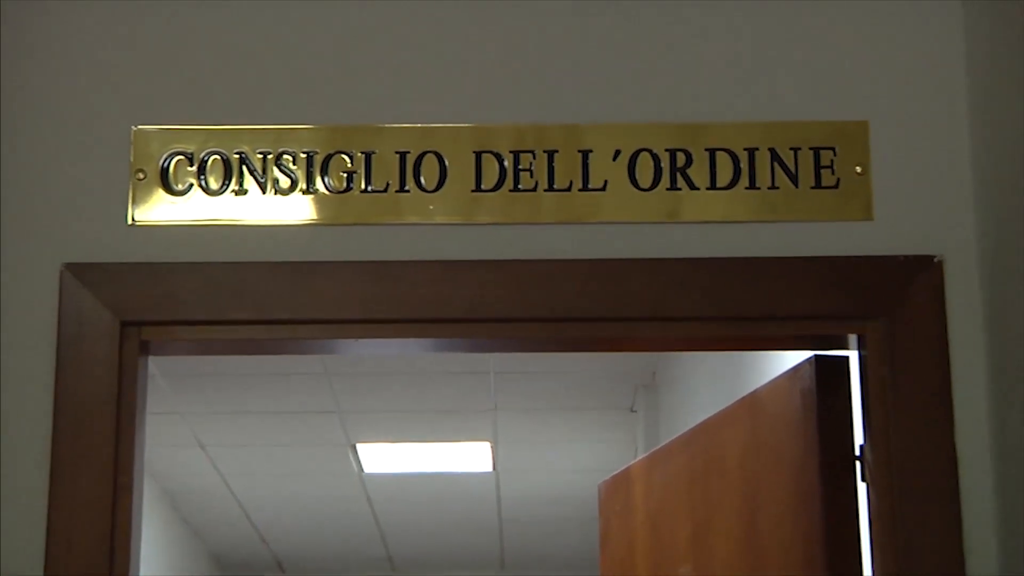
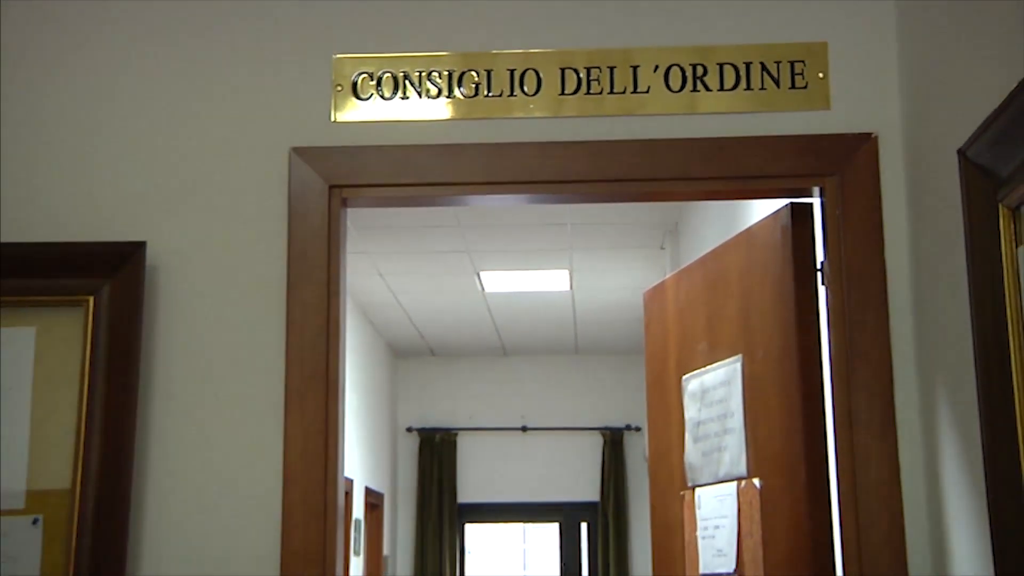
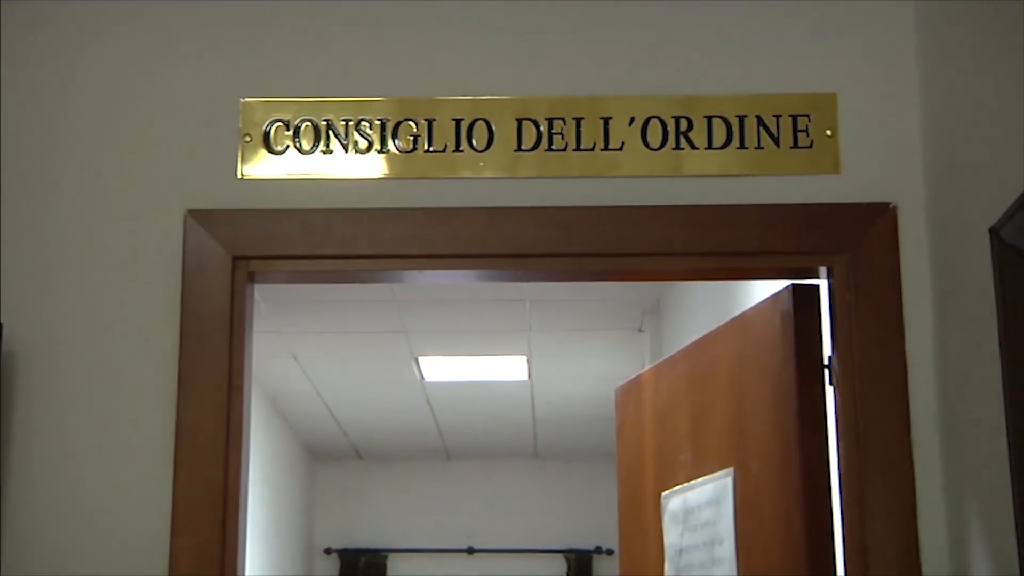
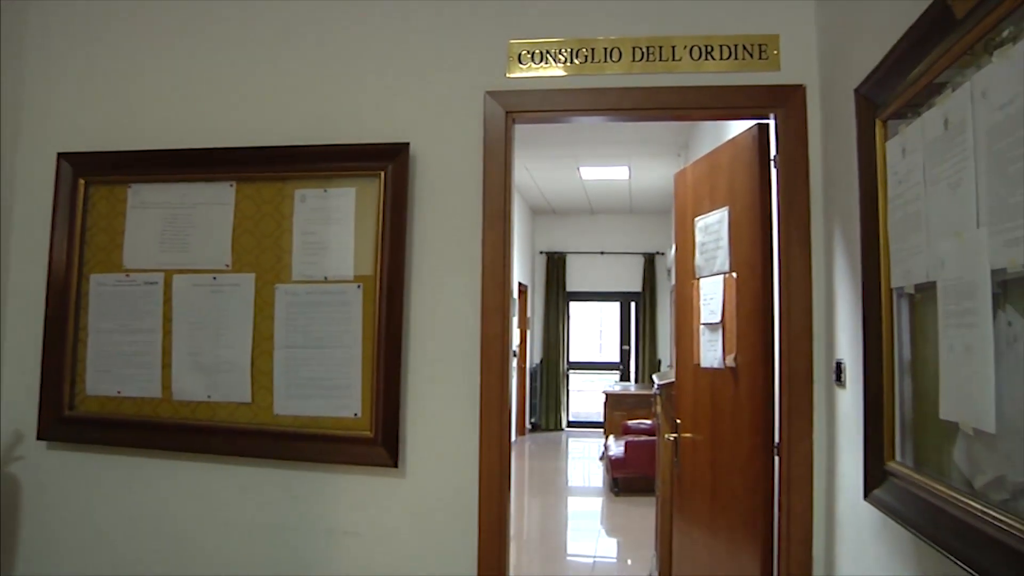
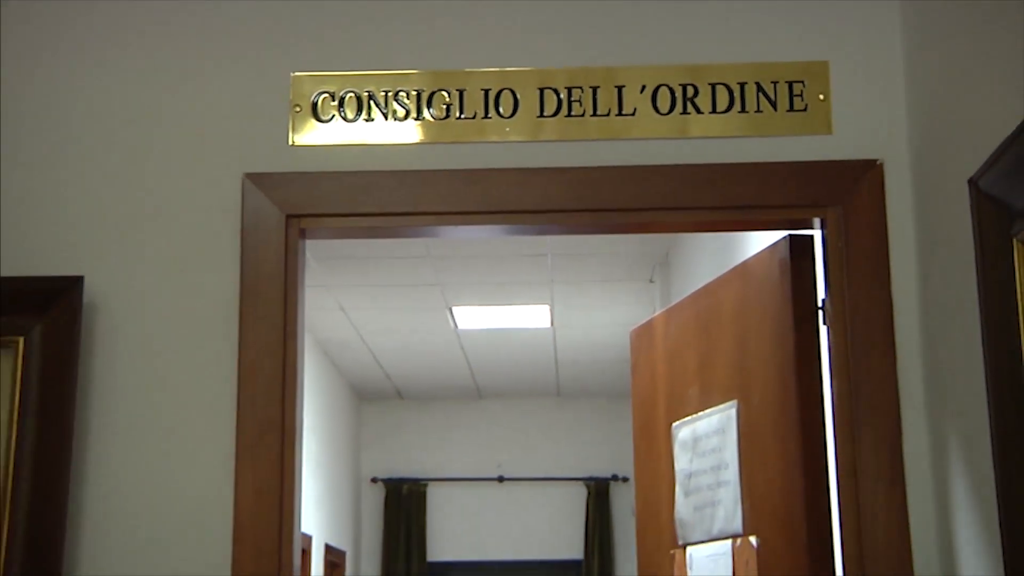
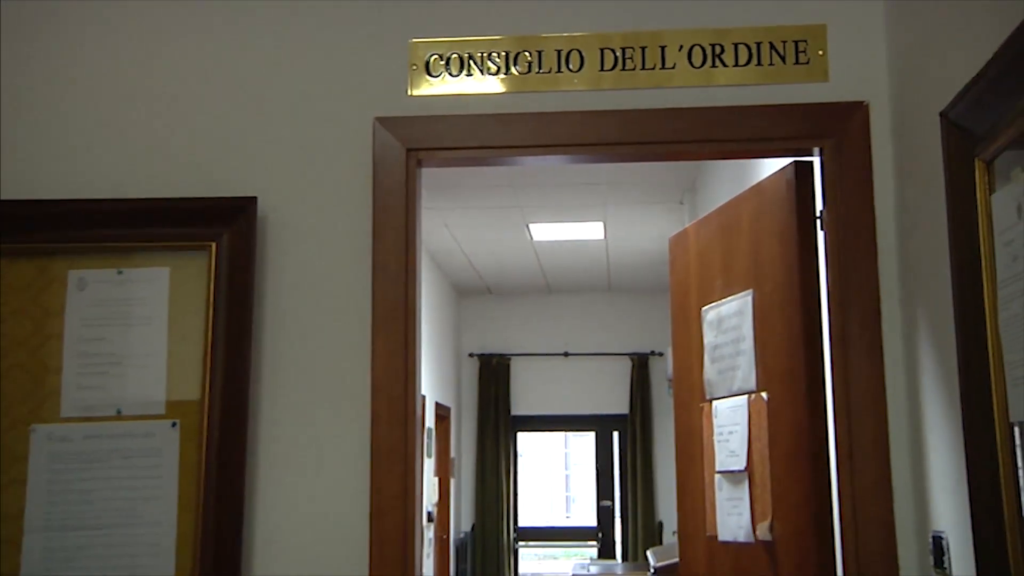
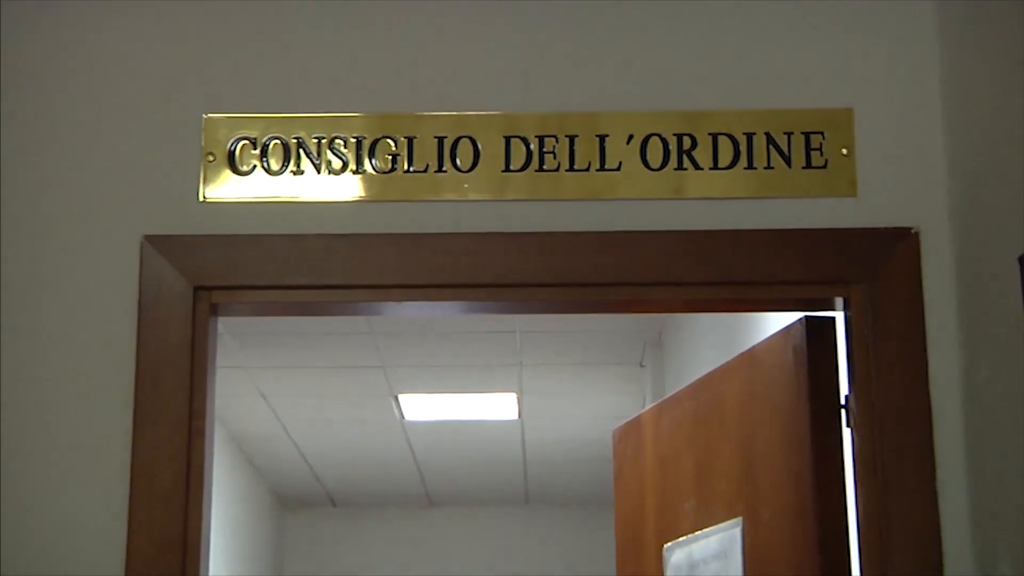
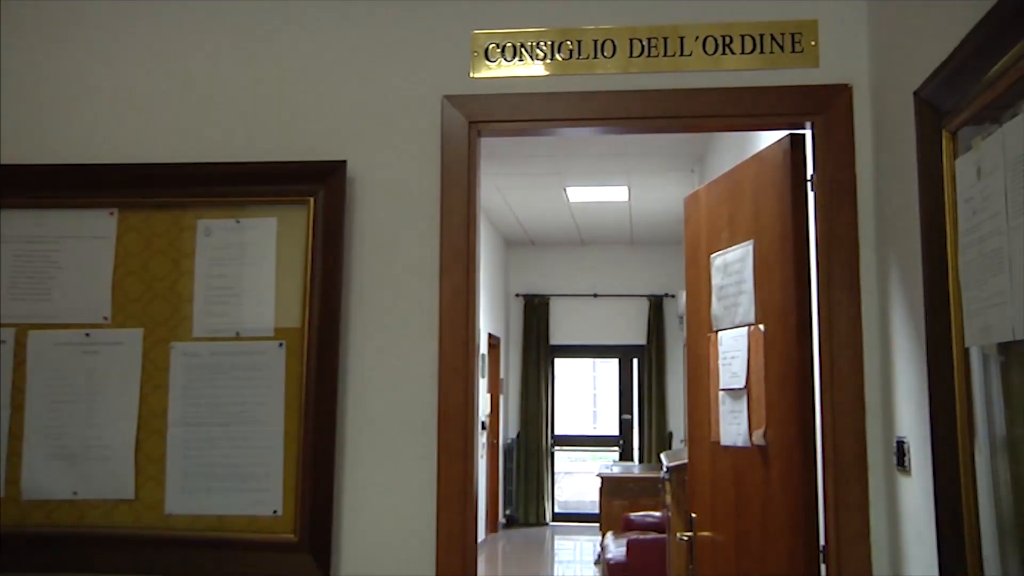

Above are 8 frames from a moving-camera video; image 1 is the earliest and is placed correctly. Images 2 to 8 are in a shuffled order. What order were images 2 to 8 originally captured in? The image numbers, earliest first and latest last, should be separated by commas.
7, 3, 5, 2, 6, 8, 4
